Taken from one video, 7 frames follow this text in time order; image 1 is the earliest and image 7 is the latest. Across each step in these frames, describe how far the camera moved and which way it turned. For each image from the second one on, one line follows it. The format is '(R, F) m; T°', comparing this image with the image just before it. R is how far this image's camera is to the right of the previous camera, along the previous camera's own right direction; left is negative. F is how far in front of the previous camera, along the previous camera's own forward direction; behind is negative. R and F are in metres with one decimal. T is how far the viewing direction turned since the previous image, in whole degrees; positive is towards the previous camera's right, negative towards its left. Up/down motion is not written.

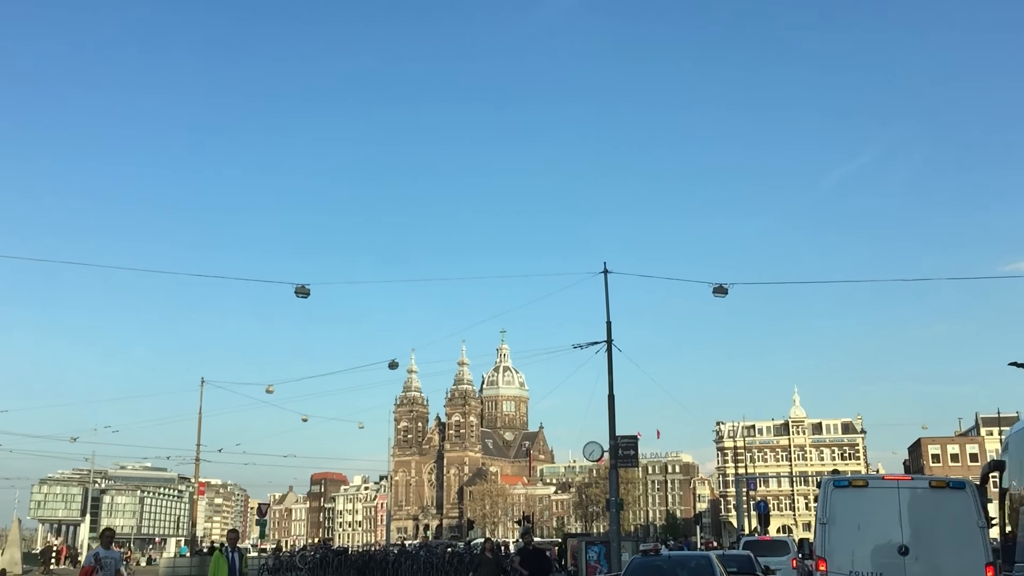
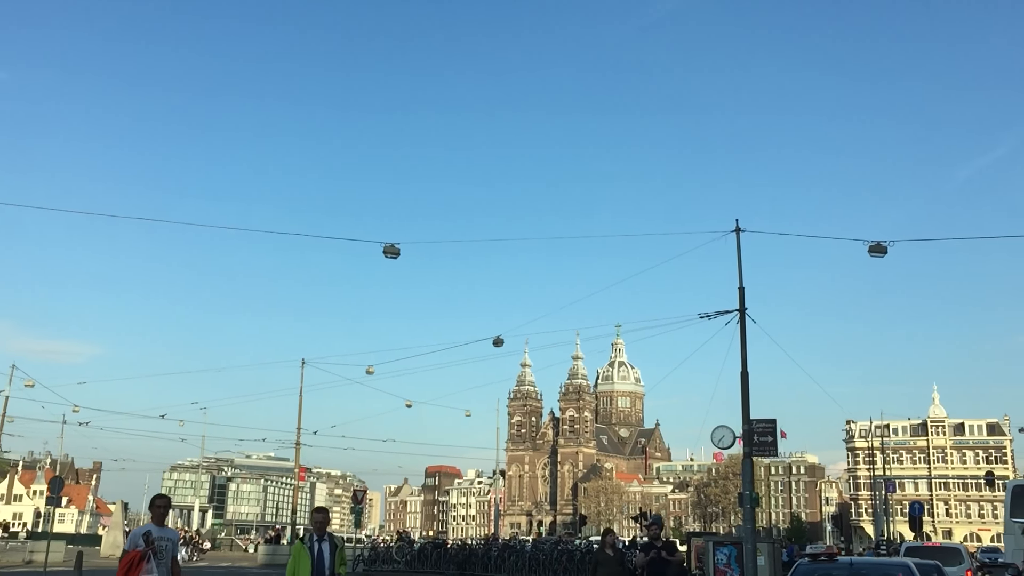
(0.0, +3.4) m; -7°
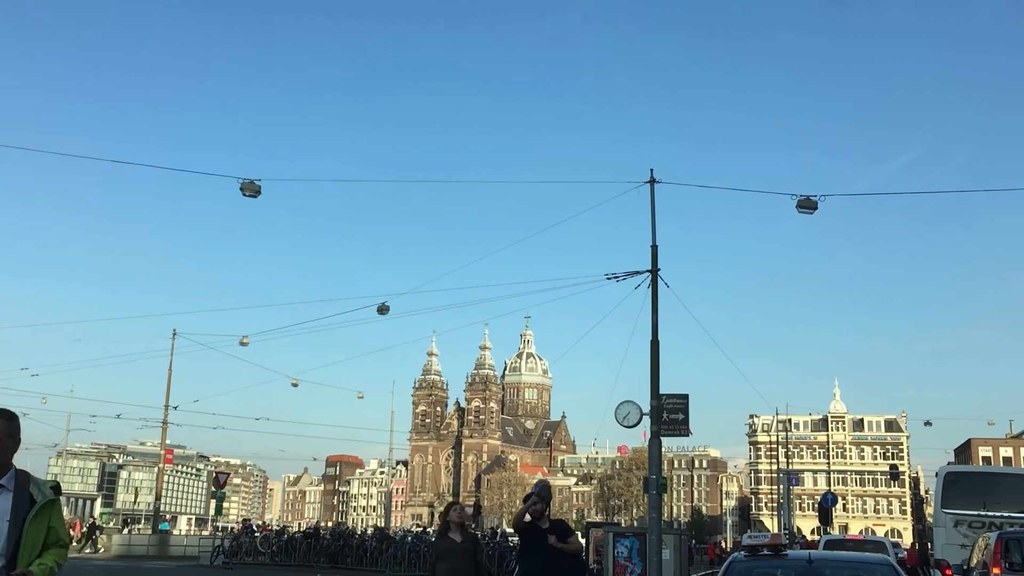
(+0.7, +3.2) m; +5°
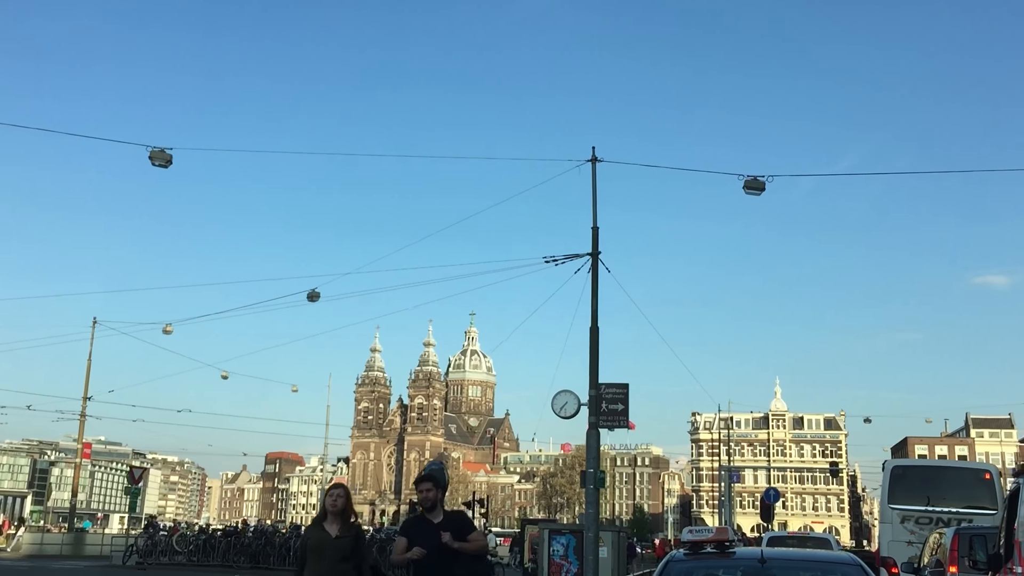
(+0.3, +1.2) m; +3°
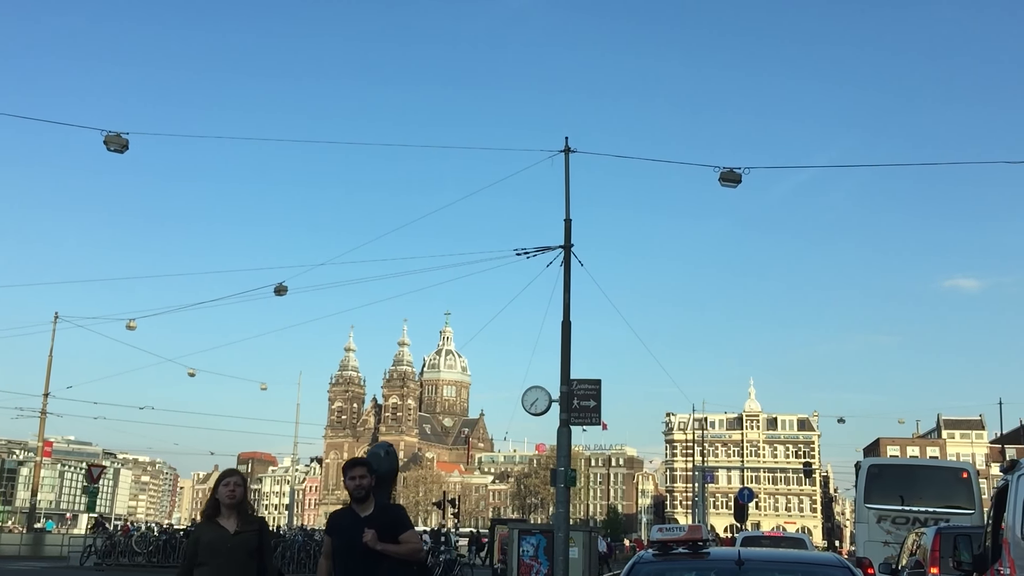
(+0.1, +0.5) m; +1°
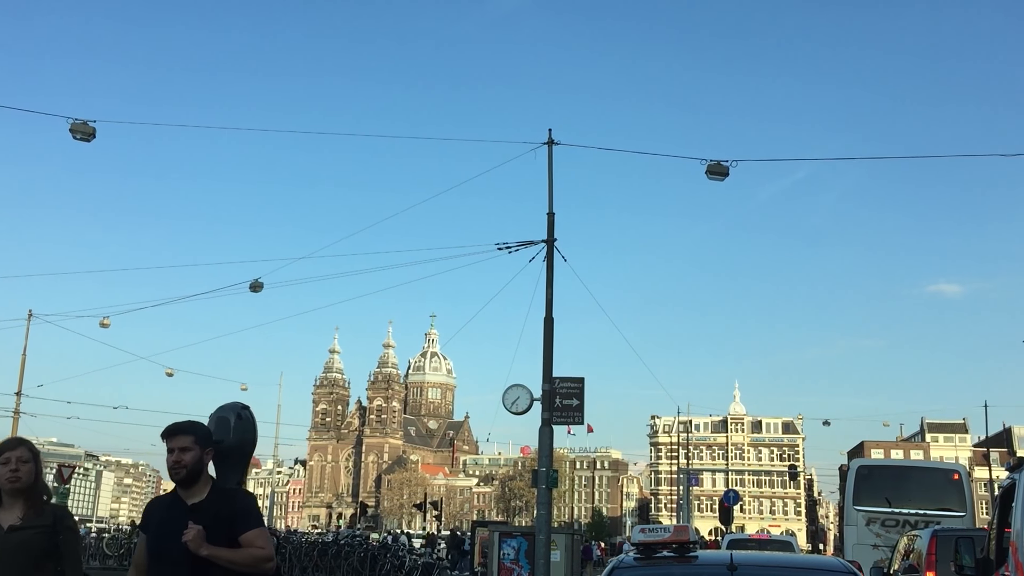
(+0.1, +0.5) m; +1°
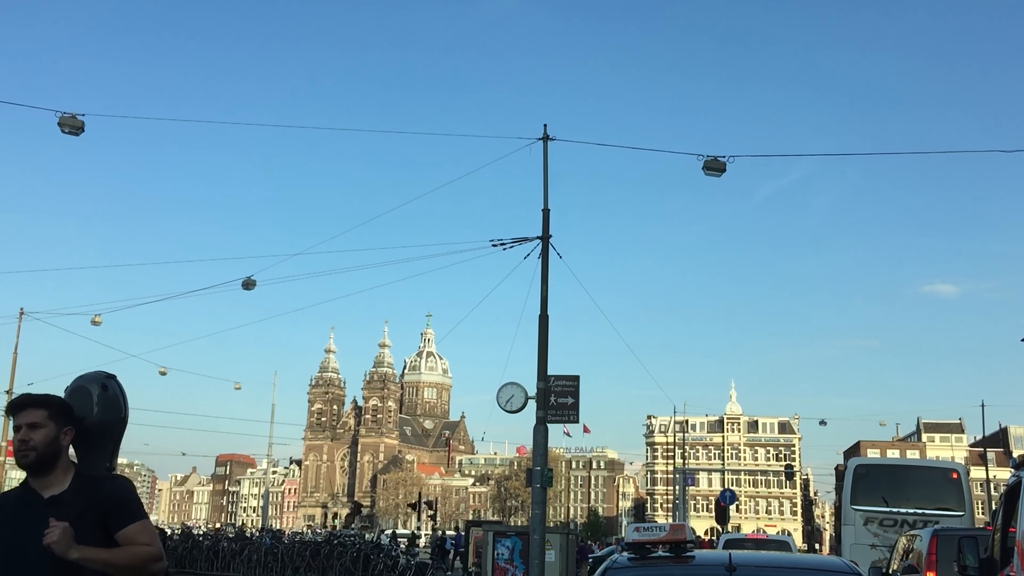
(0.0, +0.2) m; 0°
